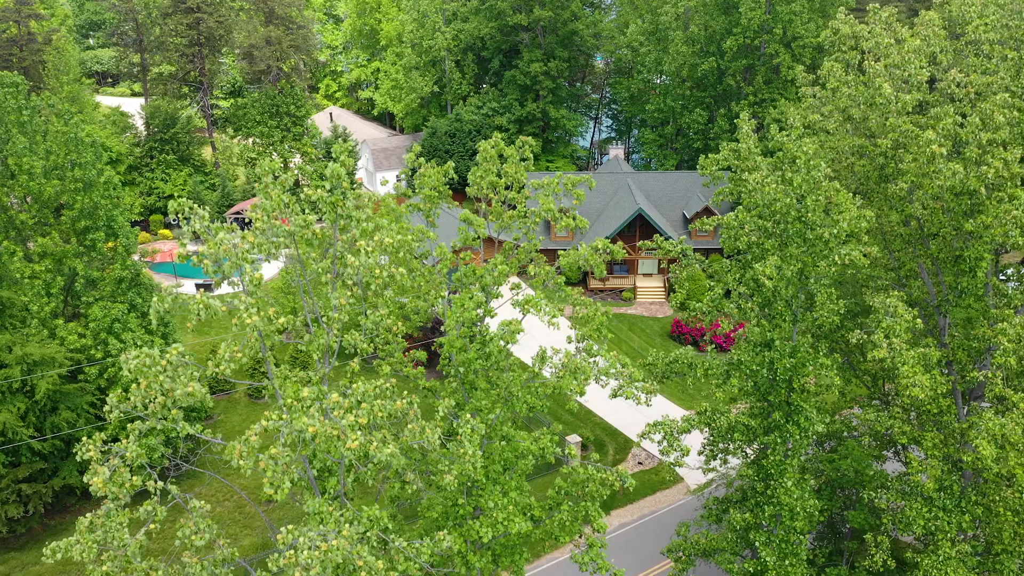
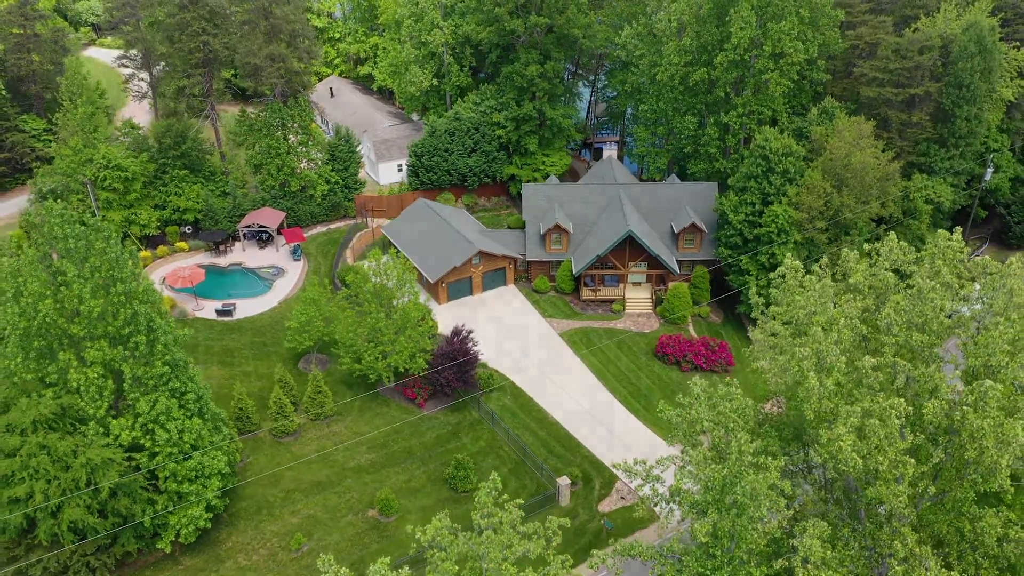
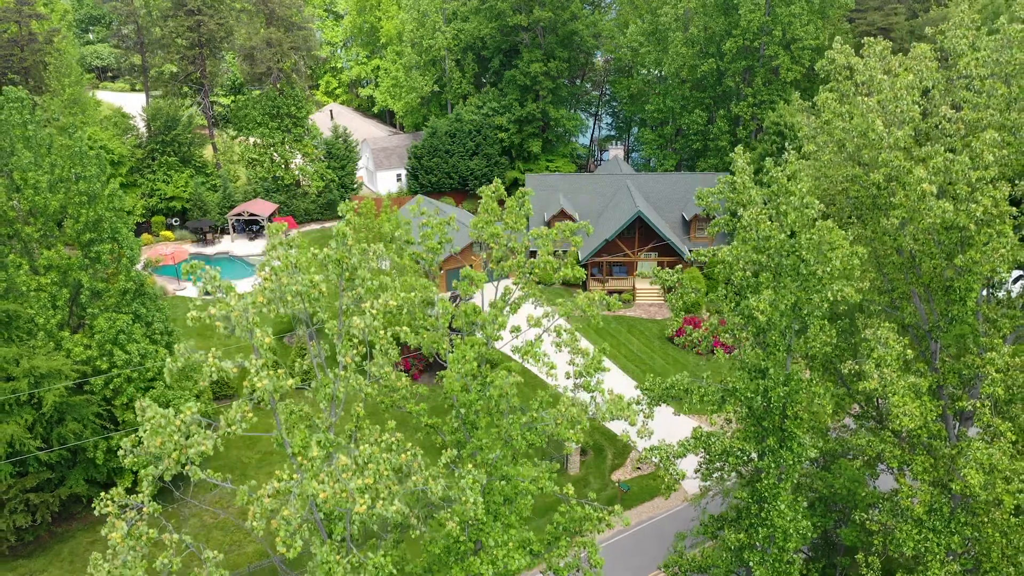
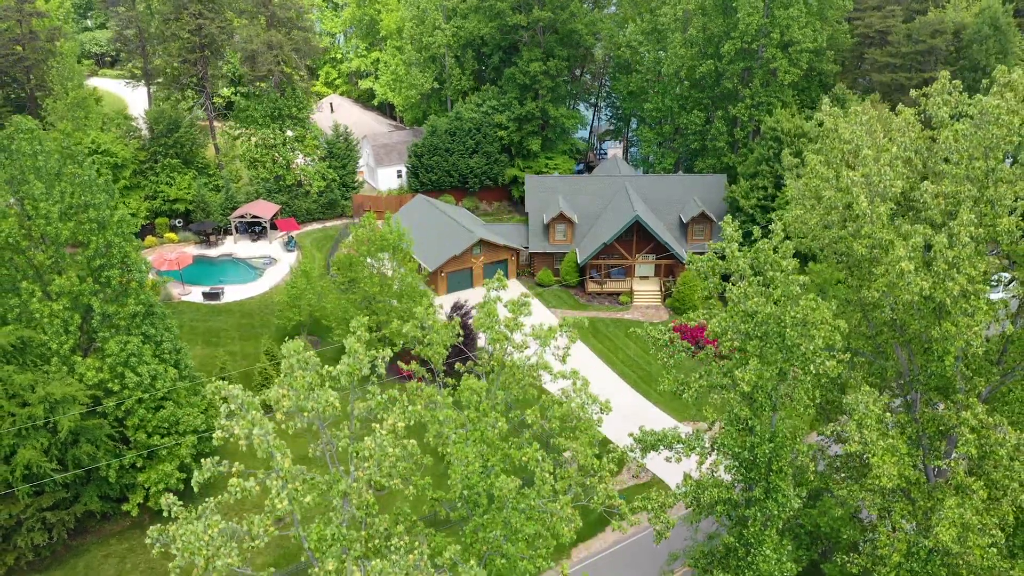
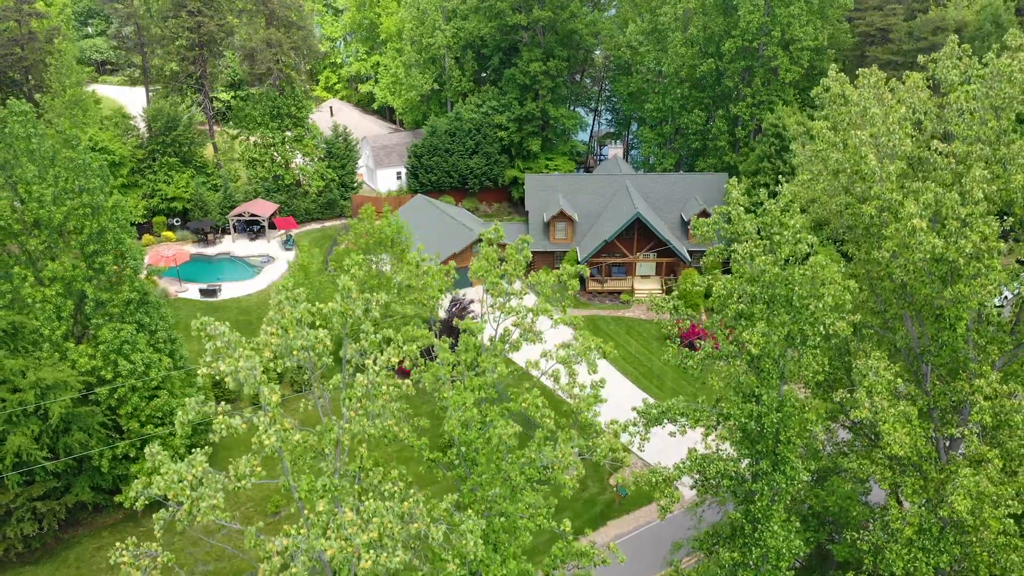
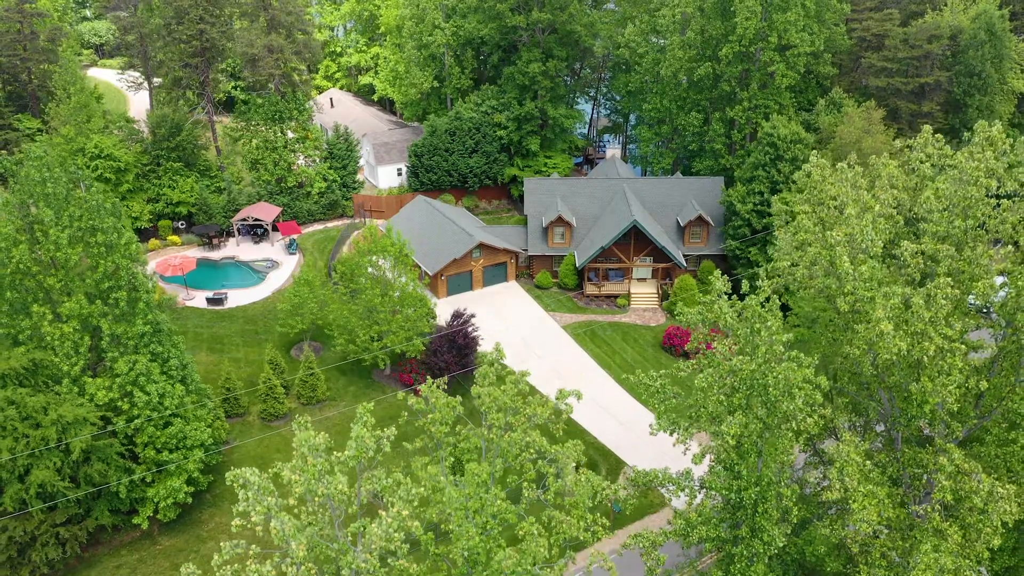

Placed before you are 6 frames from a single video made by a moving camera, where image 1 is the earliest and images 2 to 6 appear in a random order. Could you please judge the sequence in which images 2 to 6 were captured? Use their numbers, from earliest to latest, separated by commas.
3, 5, 4, 6, 2
